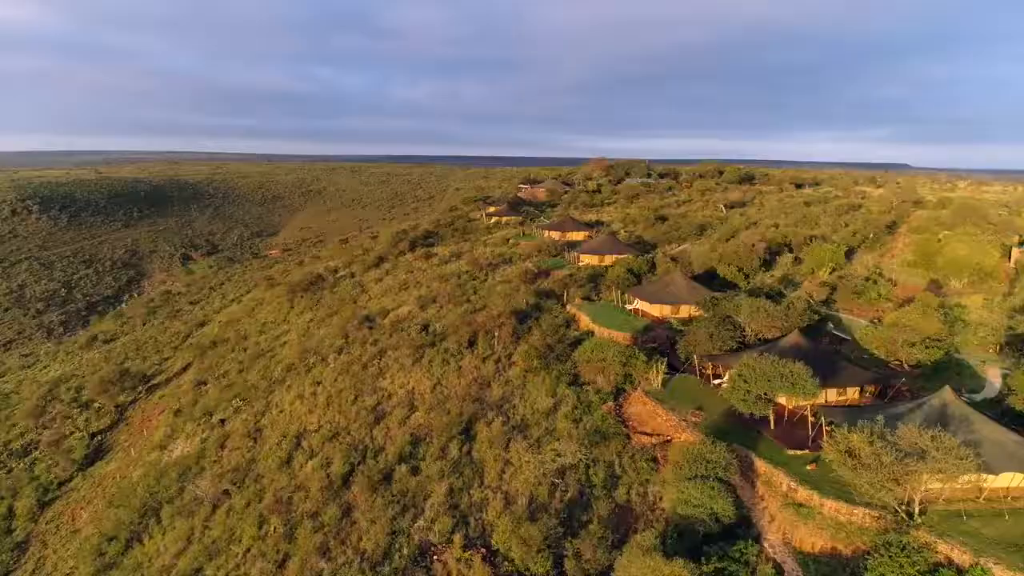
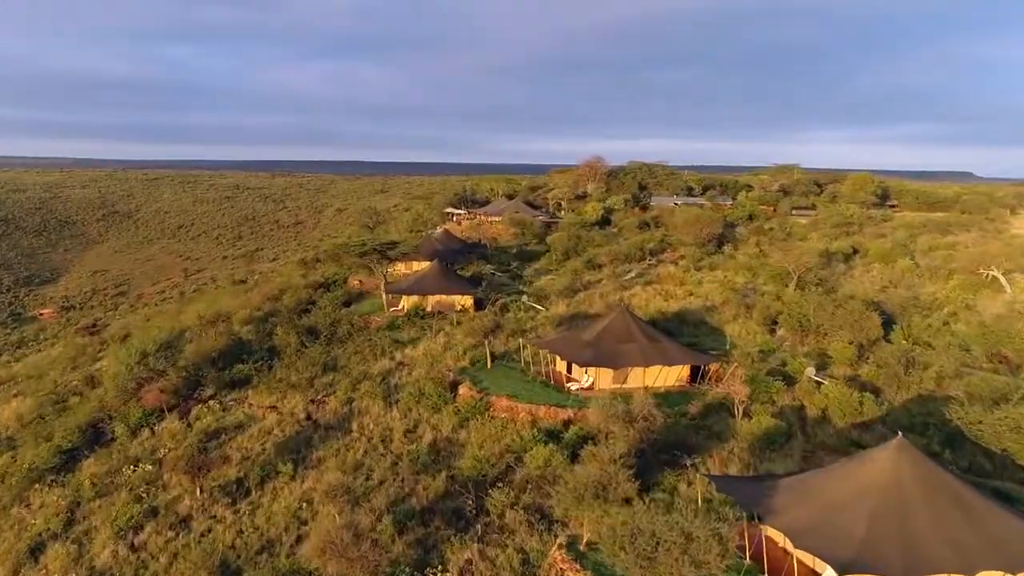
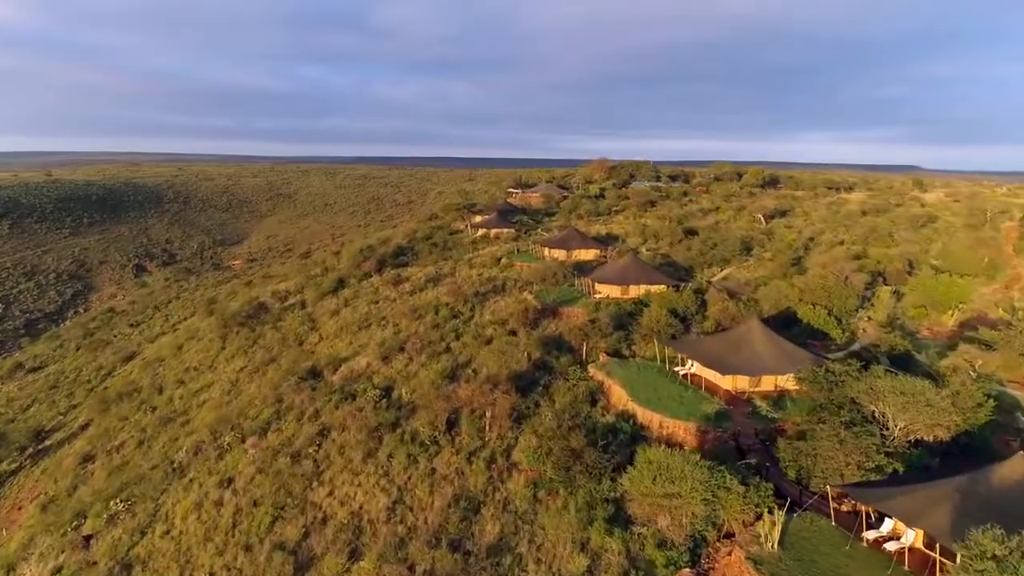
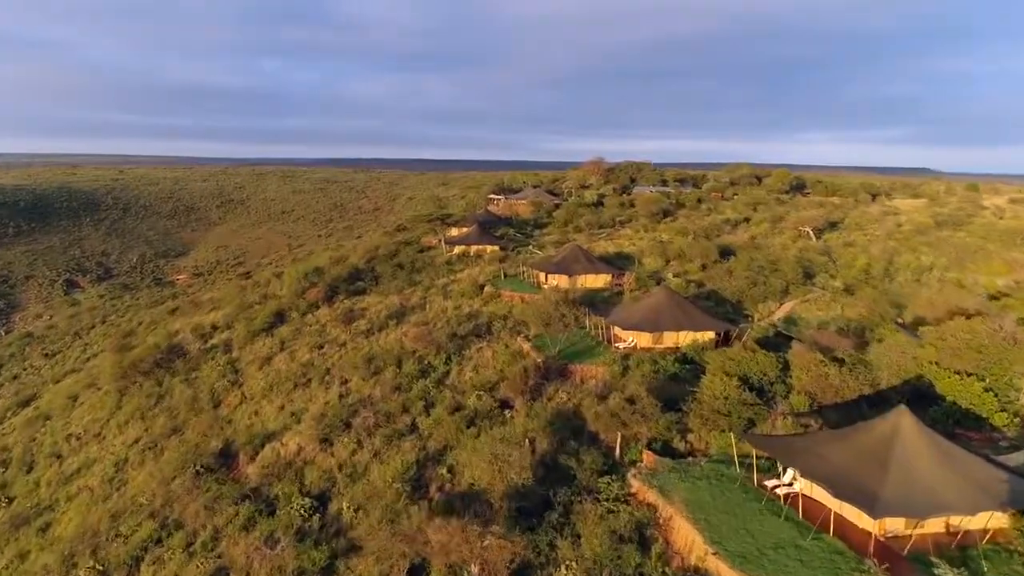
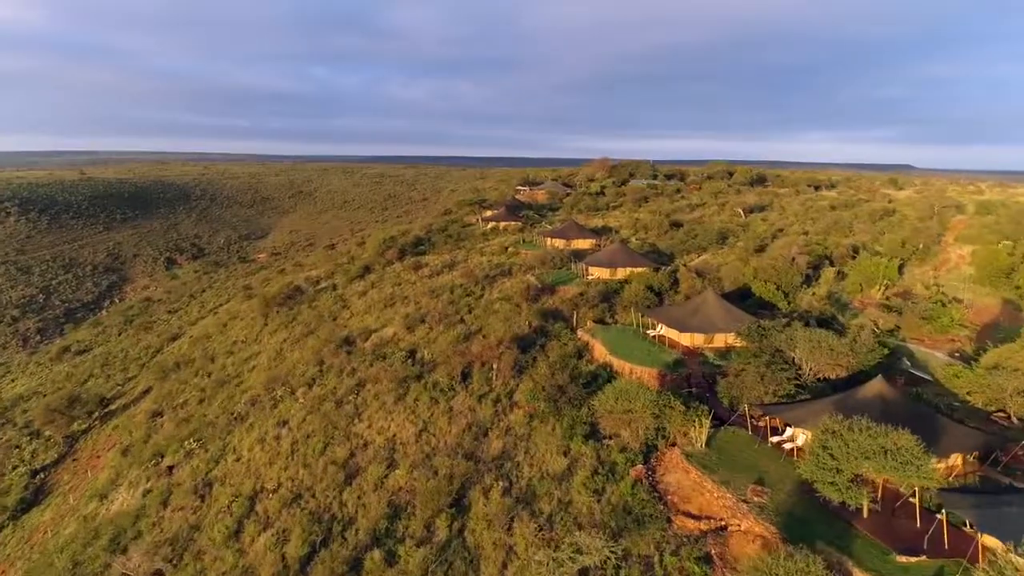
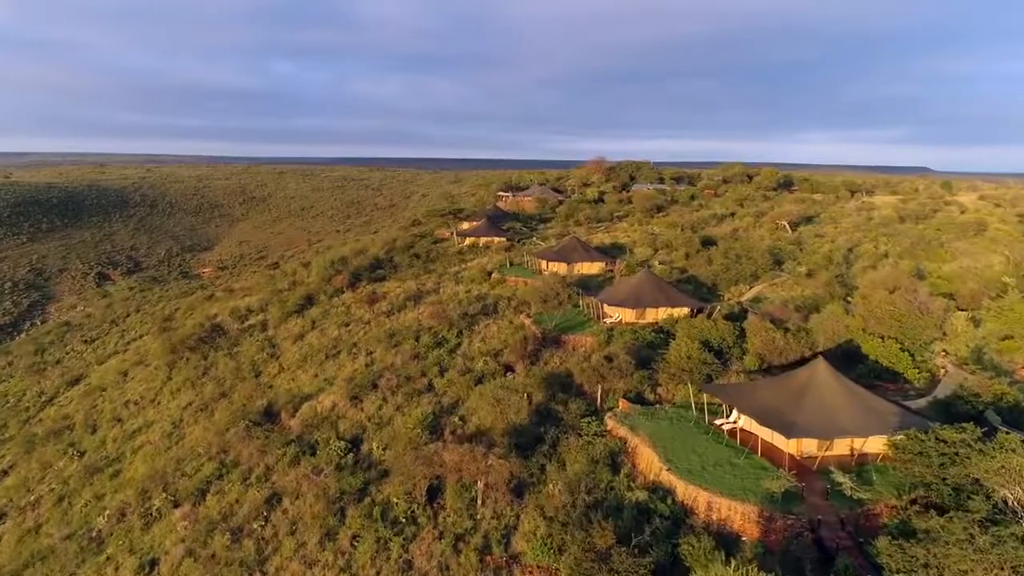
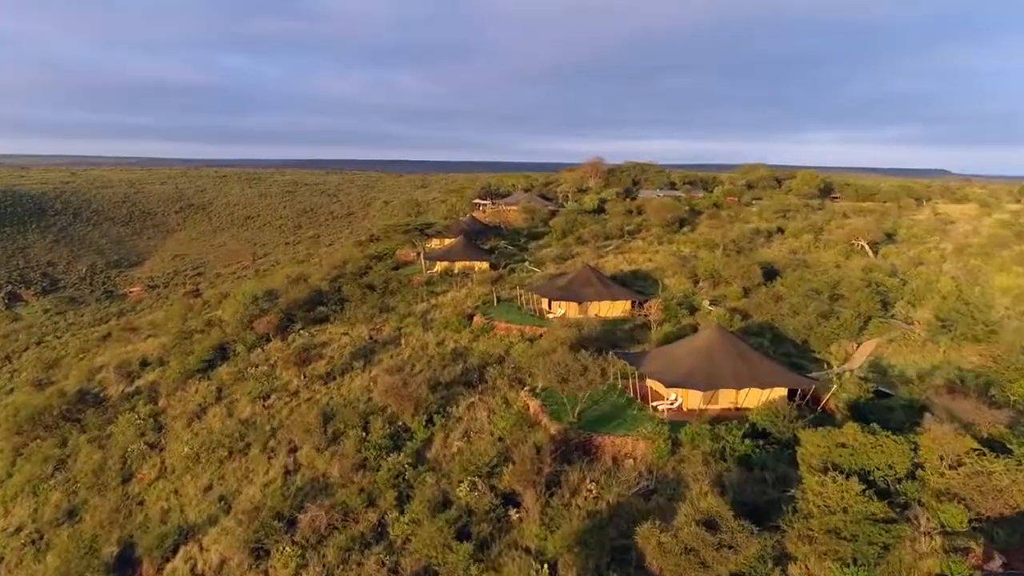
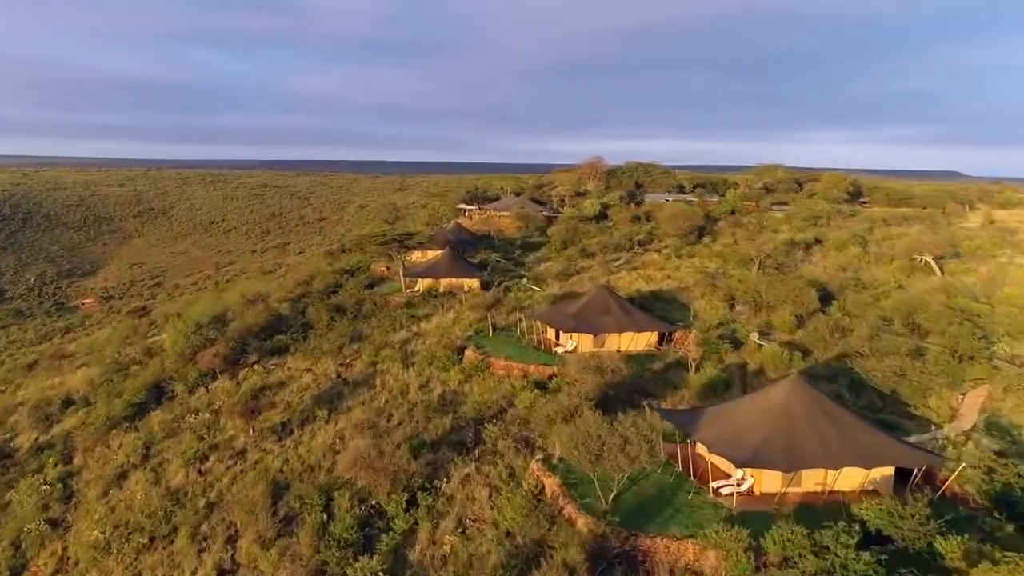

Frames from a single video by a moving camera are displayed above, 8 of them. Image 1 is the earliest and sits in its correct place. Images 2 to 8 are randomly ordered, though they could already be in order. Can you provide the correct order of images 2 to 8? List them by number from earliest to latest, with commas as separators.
5, 3, 6, 4, 7, 8, 2
